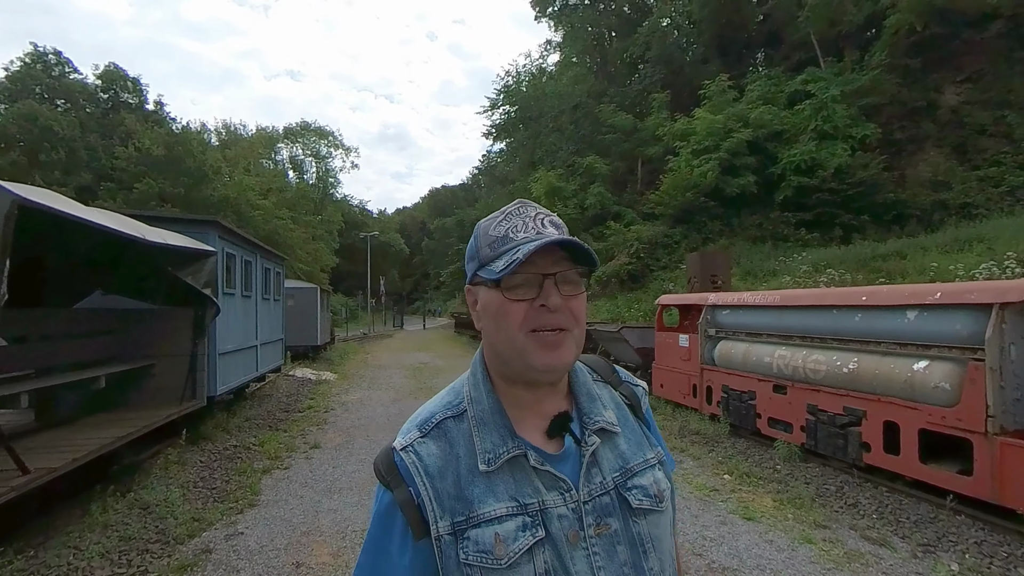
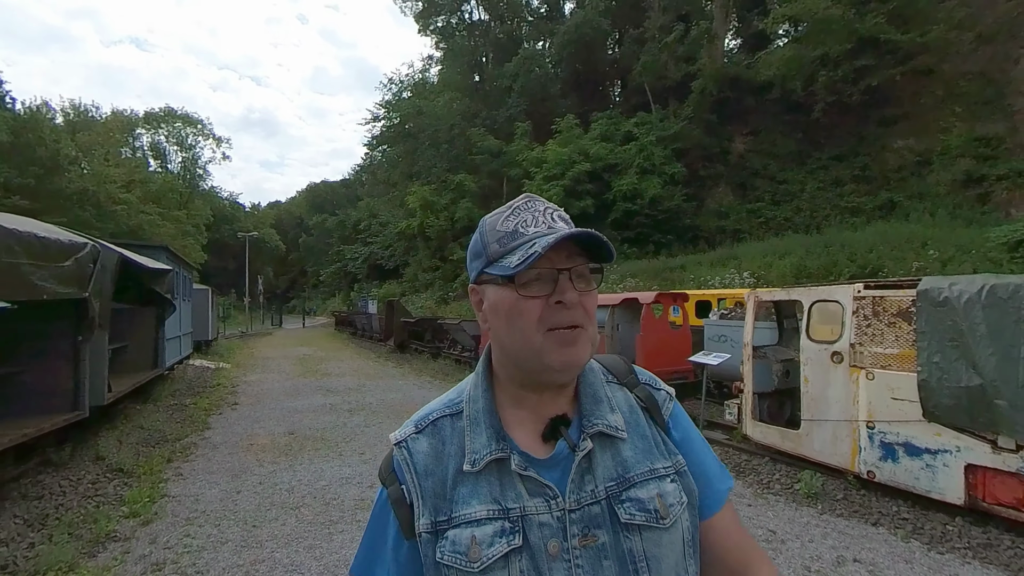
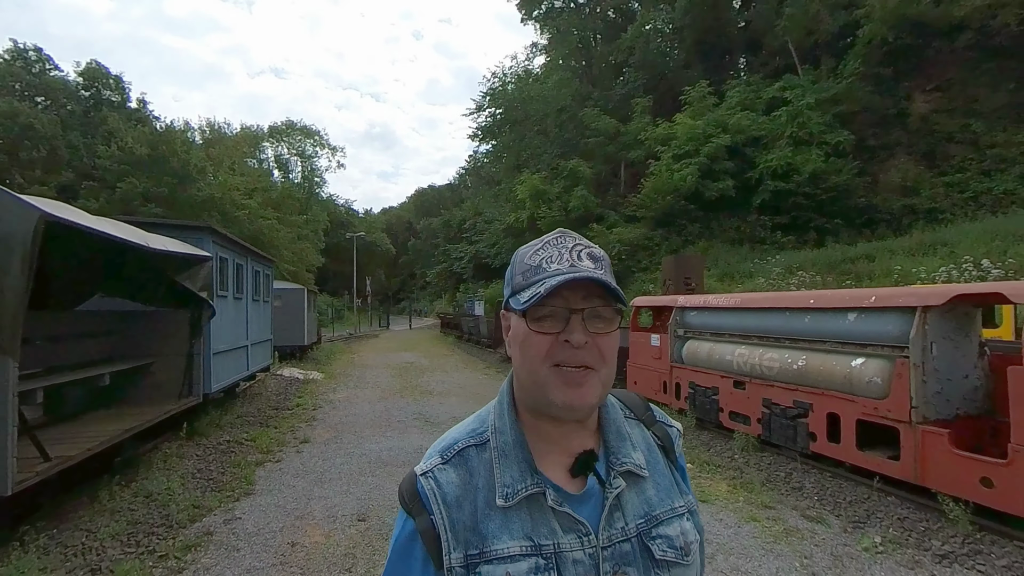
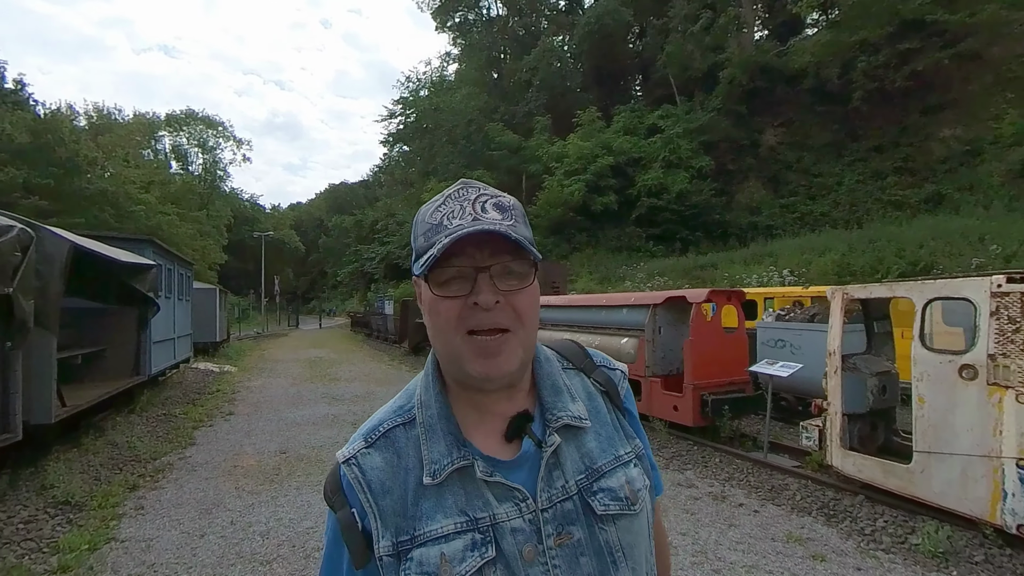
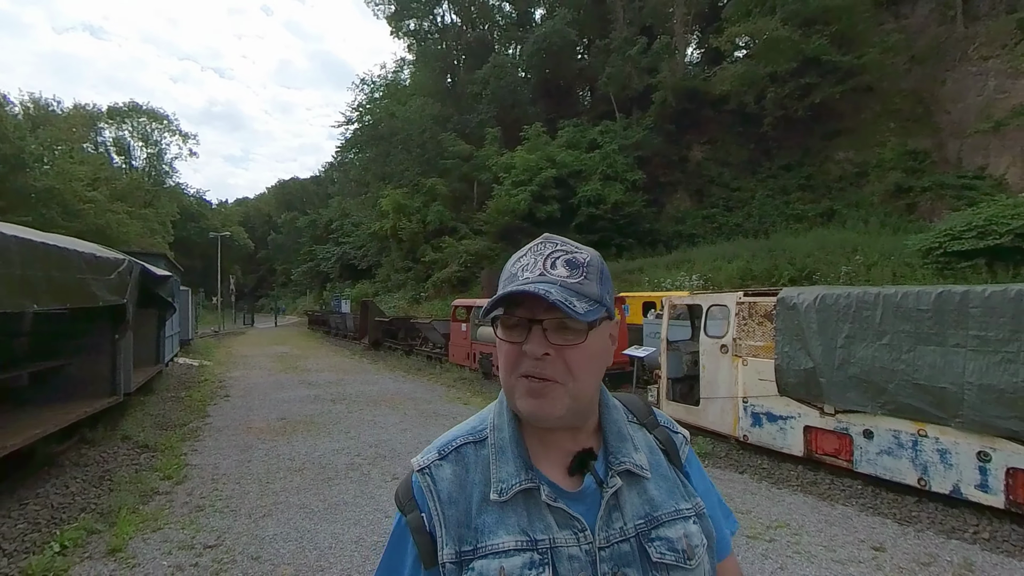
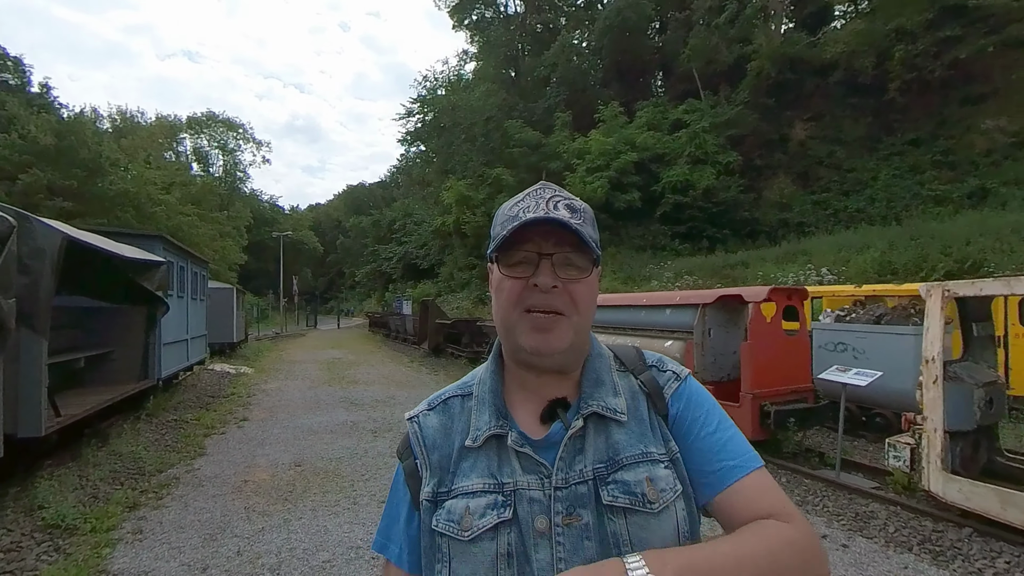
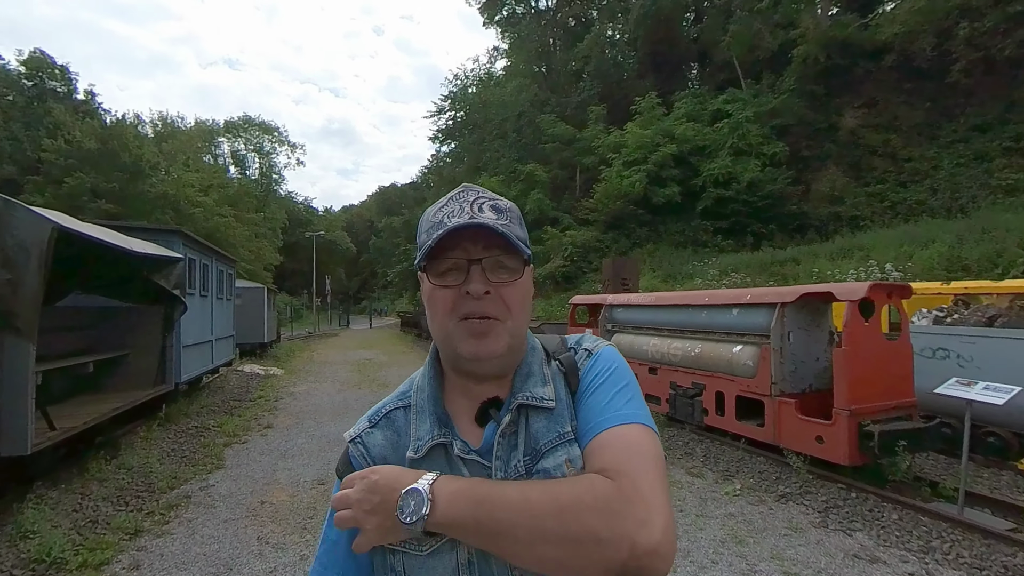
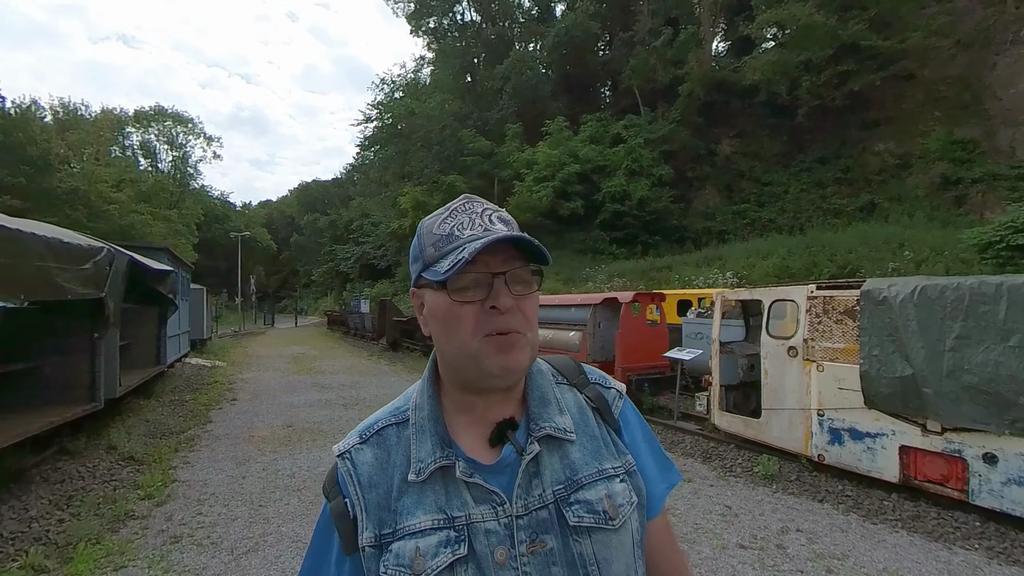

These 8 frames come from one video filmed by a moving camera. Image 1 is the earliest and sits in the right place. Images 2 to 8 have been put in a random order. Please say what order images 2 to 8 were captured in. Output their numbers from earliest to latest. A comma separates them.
3, 7, 6, 4, 2, 8, 5
